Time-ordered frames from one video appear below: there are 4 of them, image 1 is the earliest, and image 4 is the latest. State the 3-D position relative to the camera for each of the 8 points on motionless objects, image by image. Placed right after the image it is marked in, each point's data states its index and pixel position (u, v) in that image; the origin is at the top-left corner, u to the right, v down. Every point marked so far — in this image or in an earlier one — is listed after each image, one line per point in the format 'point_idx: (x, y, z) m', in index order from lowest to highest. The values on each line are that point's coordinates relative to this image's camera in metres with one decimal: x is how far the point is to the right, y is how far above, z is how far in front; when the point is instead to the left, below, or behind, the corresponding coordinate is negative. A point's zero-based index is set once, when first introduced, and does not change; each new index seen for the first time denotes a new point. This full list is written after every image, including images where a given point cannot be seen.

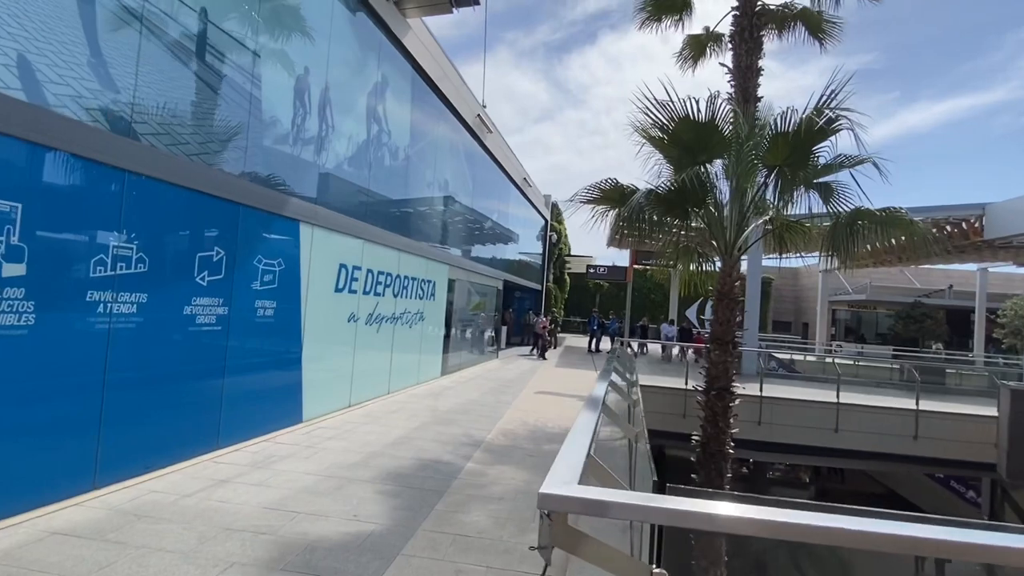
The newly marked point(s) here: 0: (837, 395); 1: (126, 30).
0: (+6.6, -2.2, +11.2) m
1: (-3.0, +2.0, +4.2) m
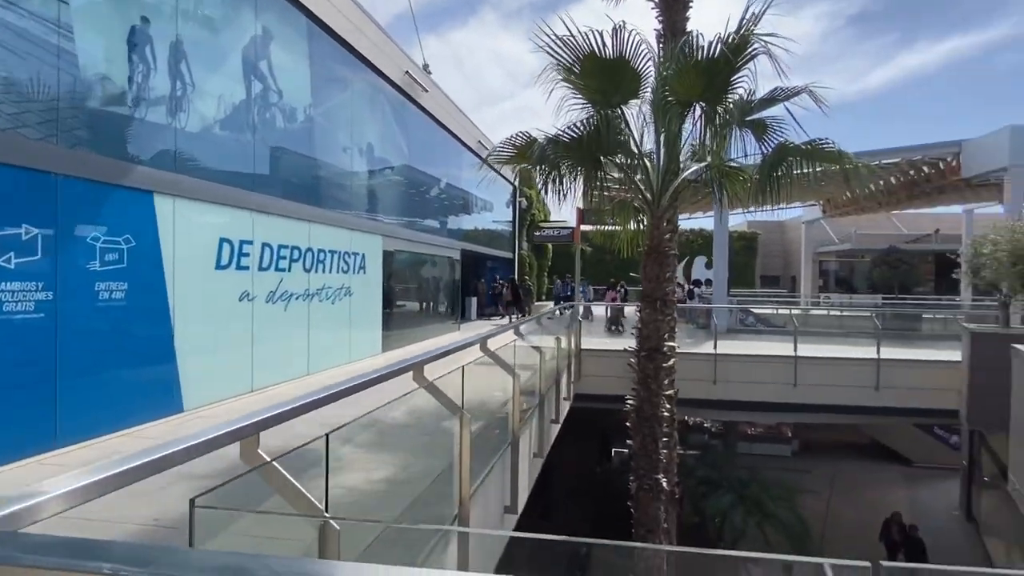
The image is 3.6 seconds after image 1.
0: (+5.5, -1.2, +10.7) m
1: (-4.3, +2.0, +3.5) m
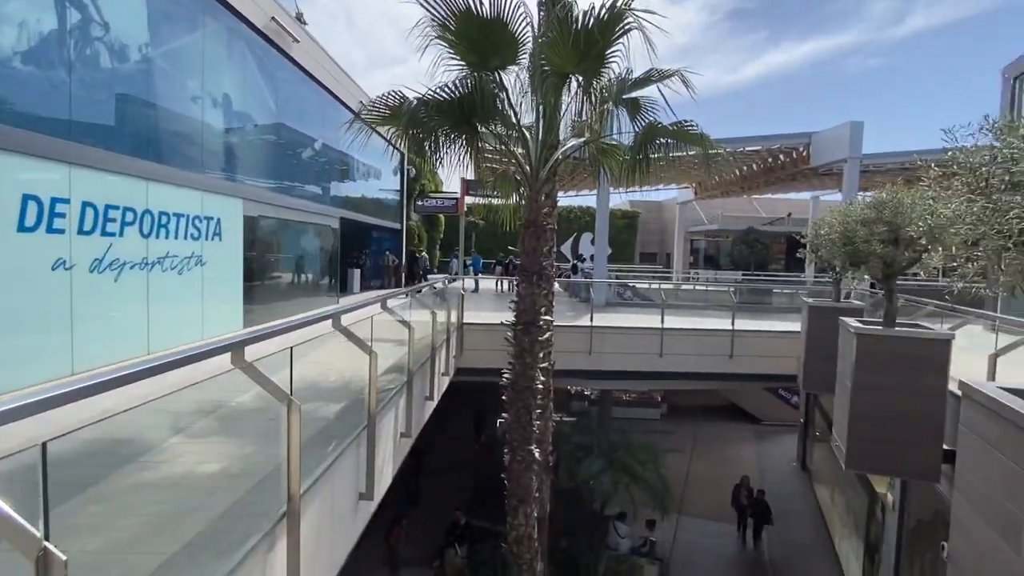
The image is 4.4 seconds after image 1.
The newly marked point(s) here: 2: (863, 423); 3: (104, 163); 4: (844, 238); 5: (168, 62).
0: (+3.1, -0.7, +11.3) m
1: (-5.1, +2.2, +2.2) m
2: (+3.9, -1.5, +6.0) m
3: (-5.0, +1.5, +6.7) m
4: (+4.1, +0.6, +6.7) m
5: (-5.0, +3.3, +7.9) m
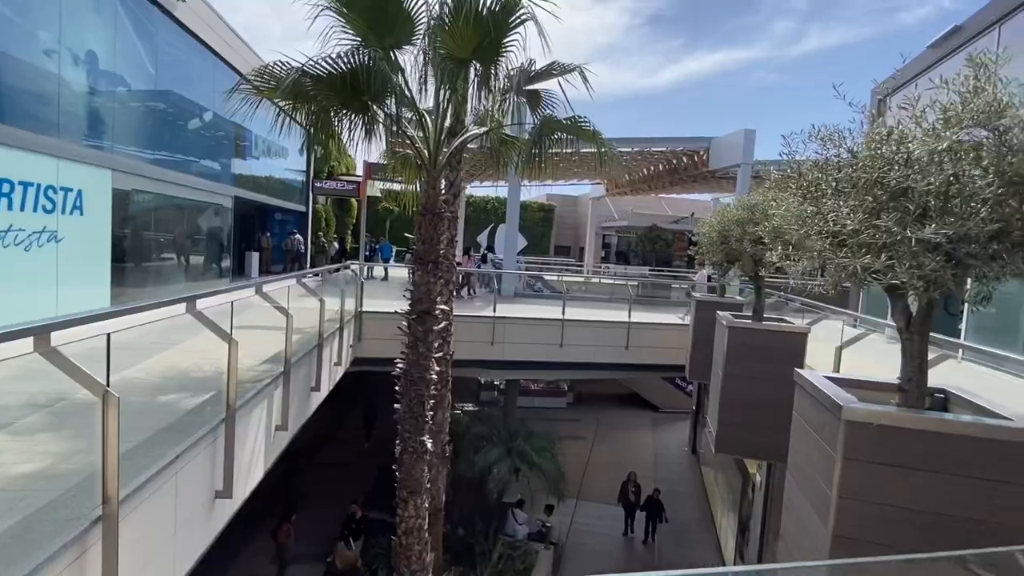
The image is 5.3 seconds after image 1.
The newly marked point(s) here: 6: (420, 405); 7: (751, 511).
0: (+1.1, -0.5, +11.5) m
1: (-5.6, +2.4, +1.3) m
2: (+2.6, -1.4, +6.5) m
3: (-6.2, +1.8, +5.8) m
4: (+2.7, +0.7, +7.1) m
5: (-6.3, +3.5, +6.9) m
6: (-1.3, -1.6, +7.5) m
7: (+4.2, -3.9, +9.5) m
